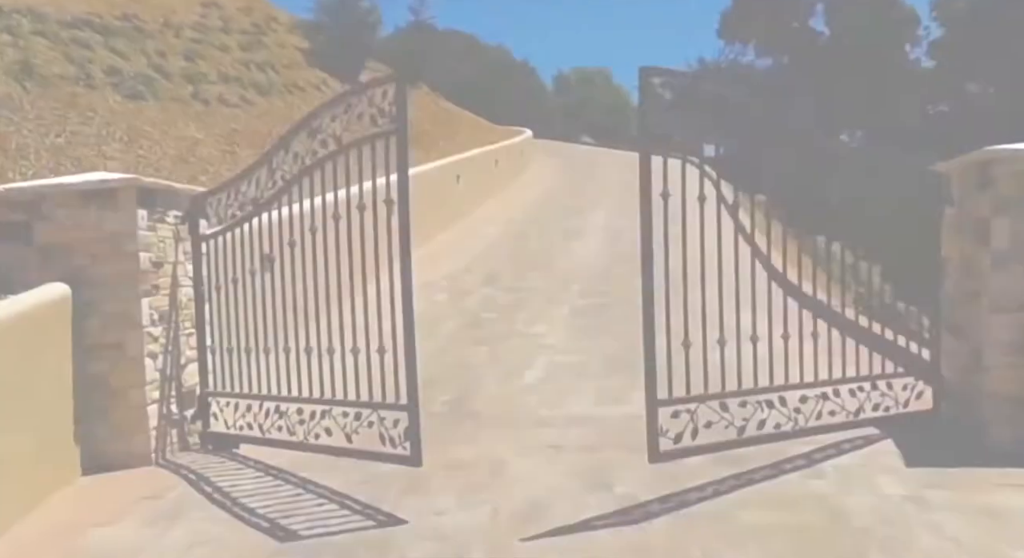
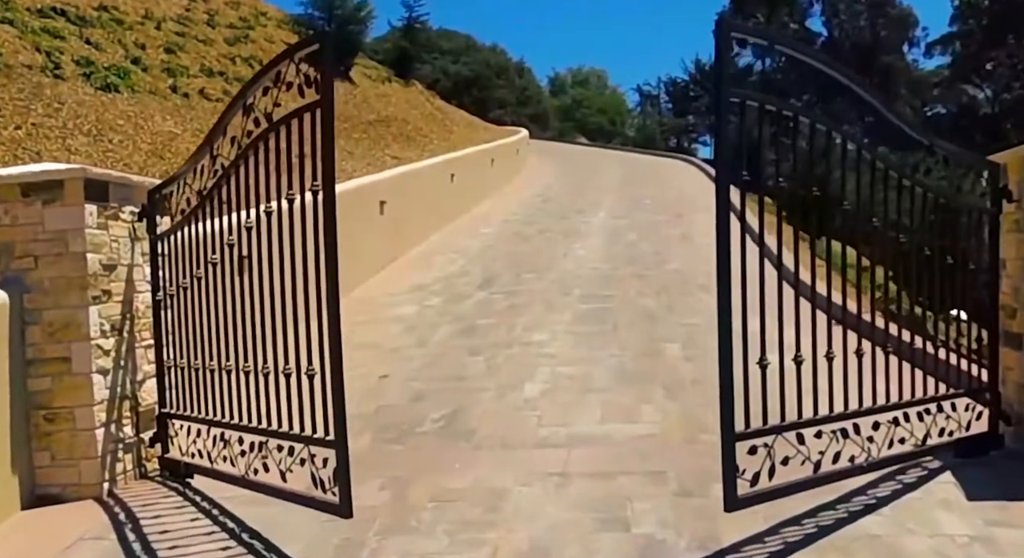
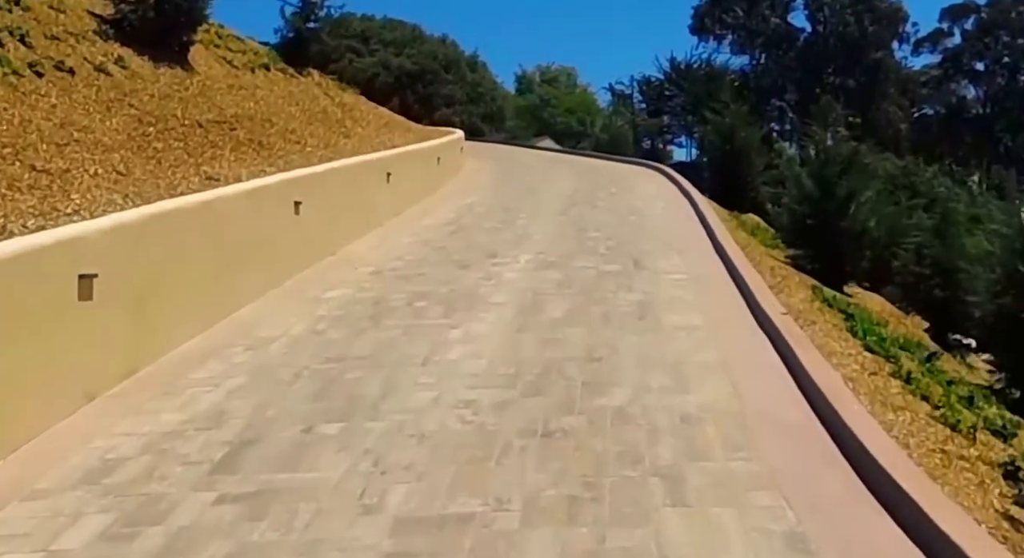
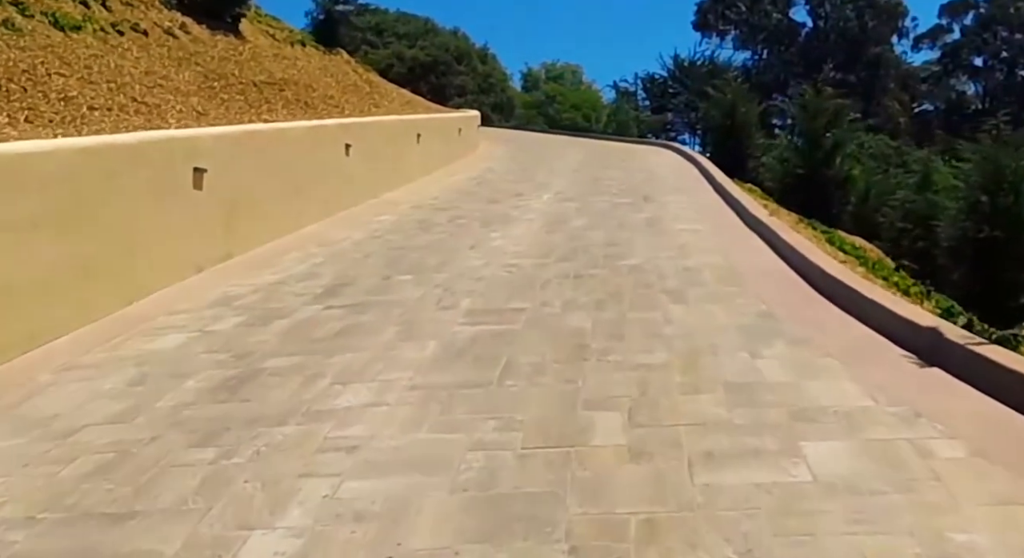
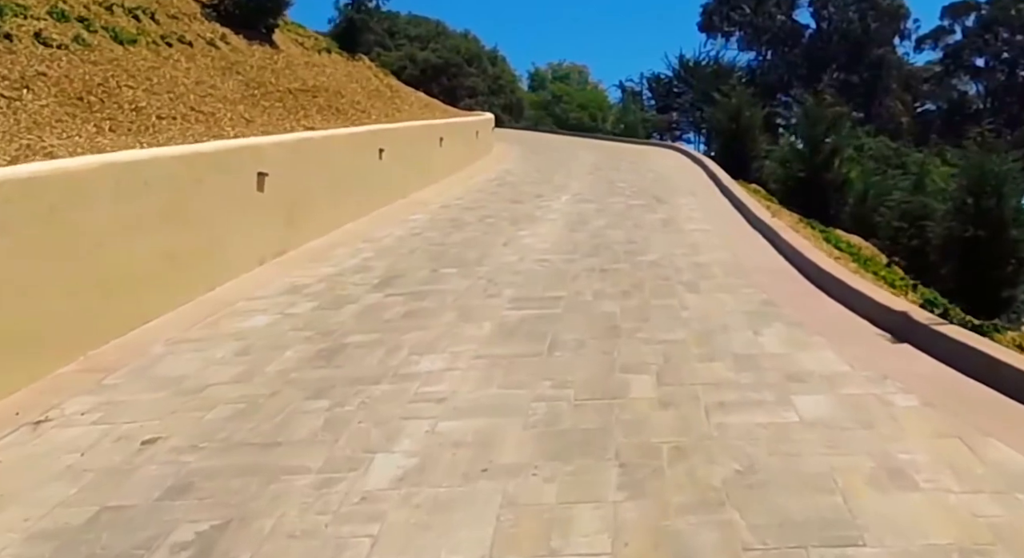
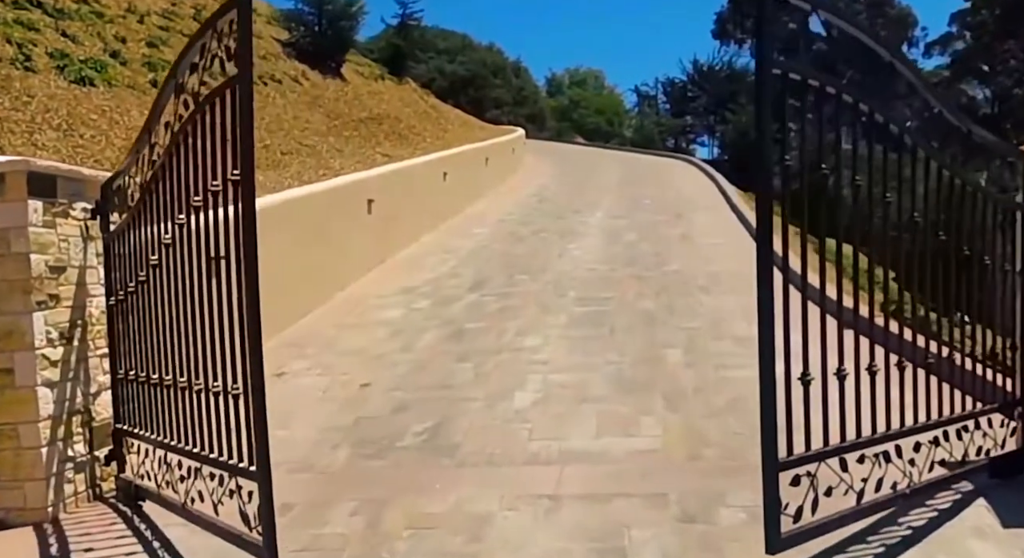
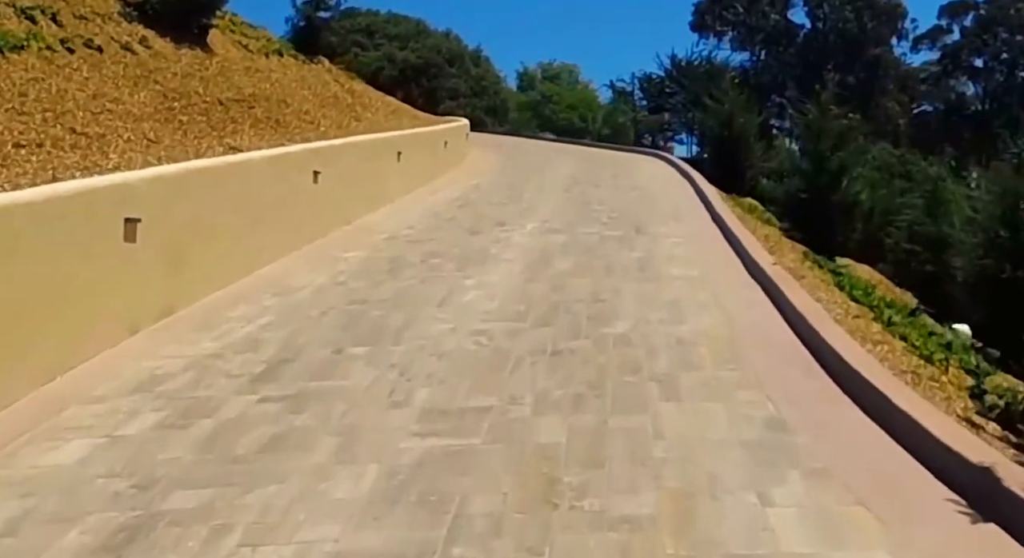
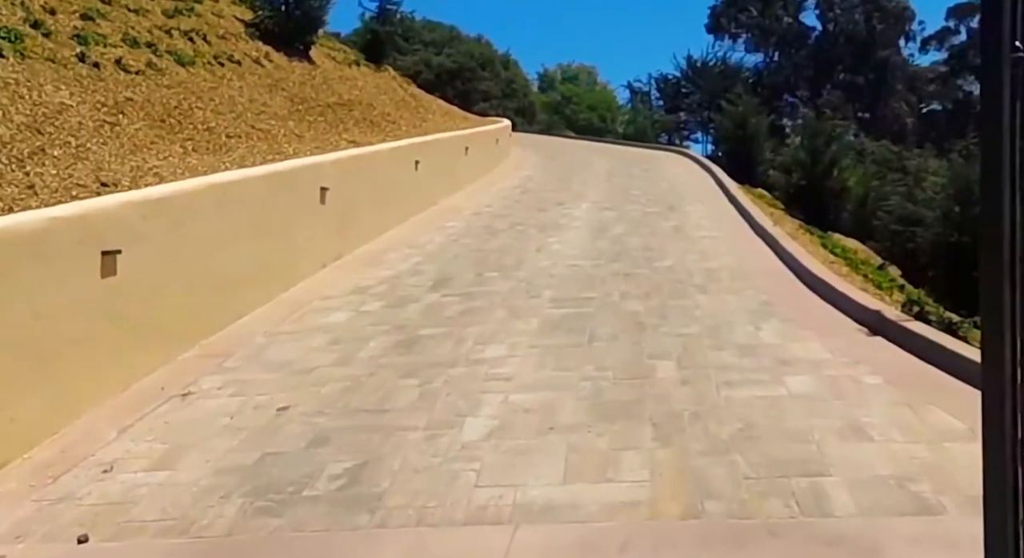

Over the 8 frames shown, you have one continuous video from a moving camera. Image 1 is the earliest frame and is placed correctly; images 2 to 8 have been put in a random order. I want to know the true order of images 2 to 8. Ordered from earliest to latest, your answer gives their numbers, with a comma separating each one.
2, 6, 8, 5, 4, 7, 3
